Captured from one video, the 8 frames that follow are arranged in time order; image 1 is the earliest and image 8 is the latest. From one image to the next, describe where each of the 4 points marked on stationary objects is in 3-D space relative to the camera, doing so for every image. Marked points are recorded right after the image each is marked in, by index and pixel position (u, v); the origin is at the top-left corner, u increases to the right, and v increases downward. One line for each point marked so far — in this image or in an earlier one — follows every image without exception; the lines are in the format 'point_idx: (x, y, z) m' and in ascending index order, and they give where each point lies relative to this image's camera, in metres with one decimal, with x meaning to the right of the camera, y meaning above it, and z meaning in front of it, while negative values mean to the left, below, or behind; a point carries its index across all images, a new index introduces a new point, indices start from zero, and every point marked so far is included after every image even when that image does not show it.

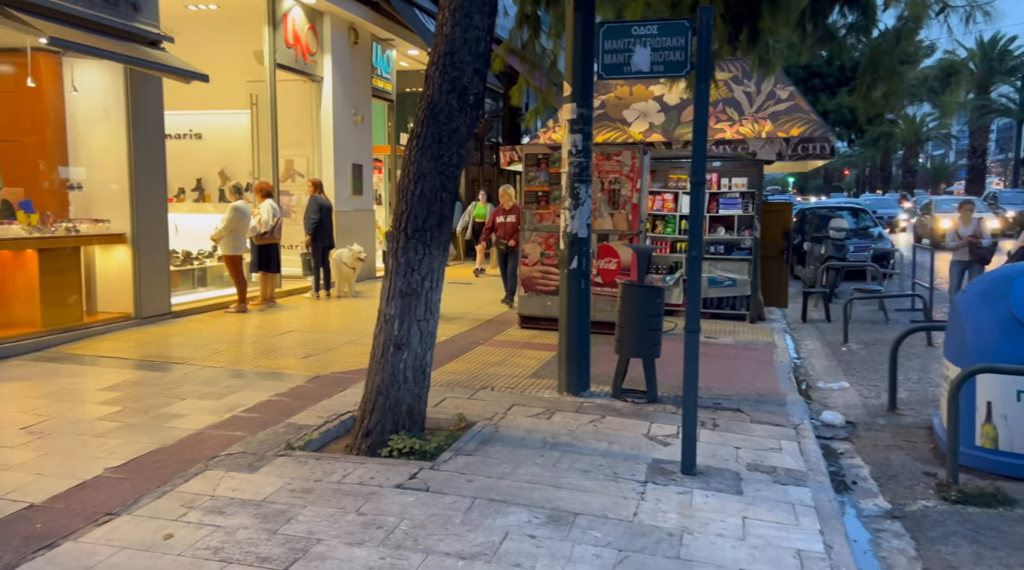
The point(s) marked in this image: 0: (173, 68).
0: (-3.5, +2.2, +8.5) m
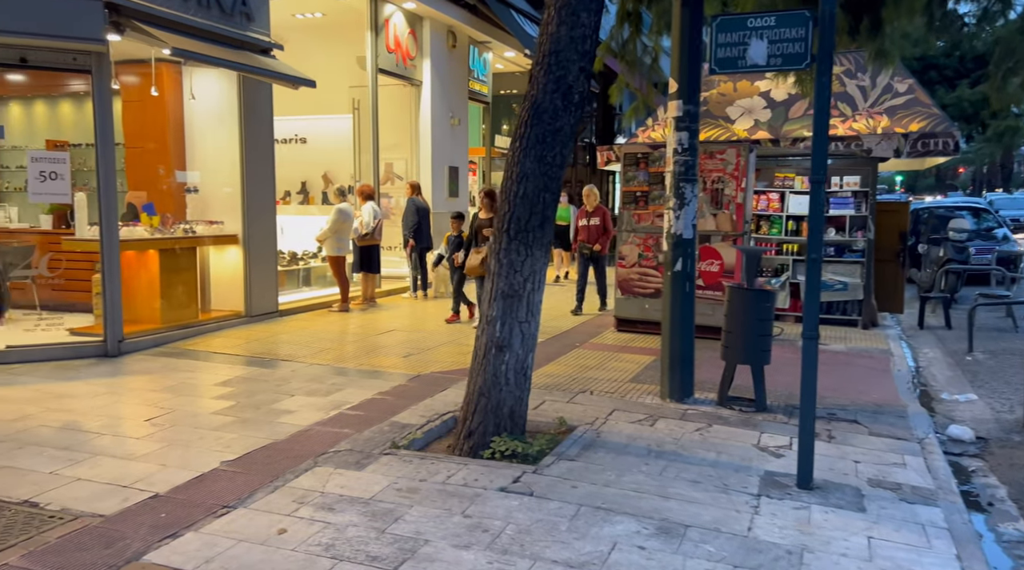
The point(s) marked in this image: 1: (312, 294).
0: (-2.4, +2.2, +8.8) m
1: (-2.8, -0.1, +11.6) m
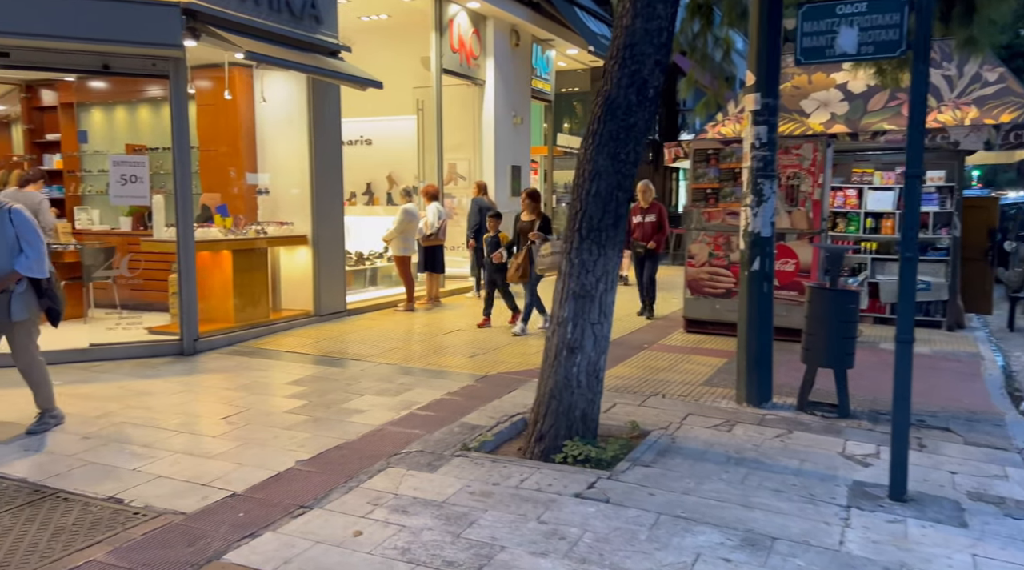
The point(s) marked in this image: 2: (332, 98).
0: (-1.7, +2.2, +8.9) m
1: (-1.9, -0.1, +11.7) m
2: (-2.1, +2.1, +9.5) m
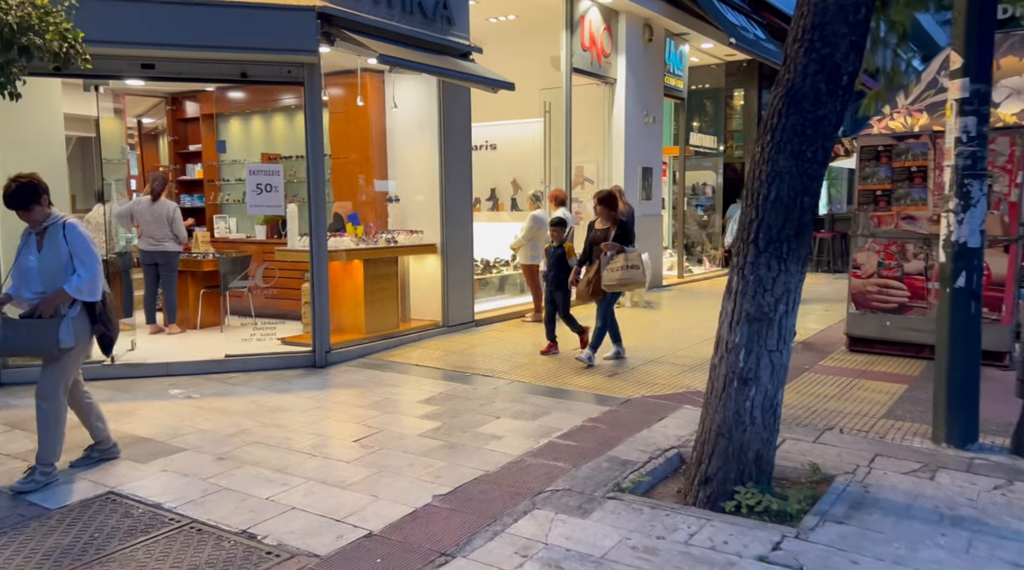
0: (-0.3, +2.1, +8.5) m
1: (-0.1, -0.2, +11.3) m
2: (-0.5, +2.0, +9.2) m
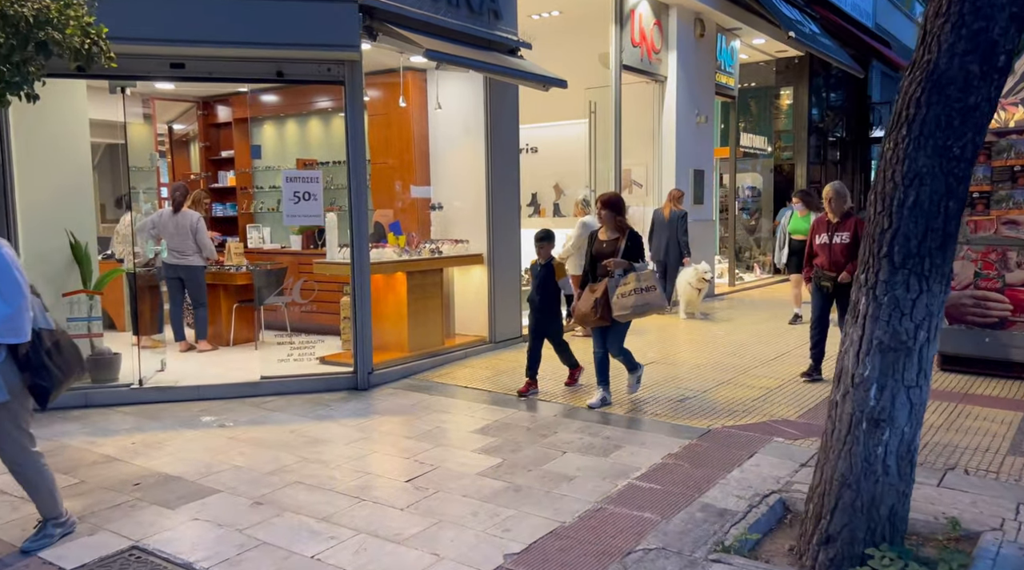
0: (+0.2, +2.0, +7.9) m
1: (+0.6, -0.4, +10.7) m
2: (0.0, +1.9, +8.6) m
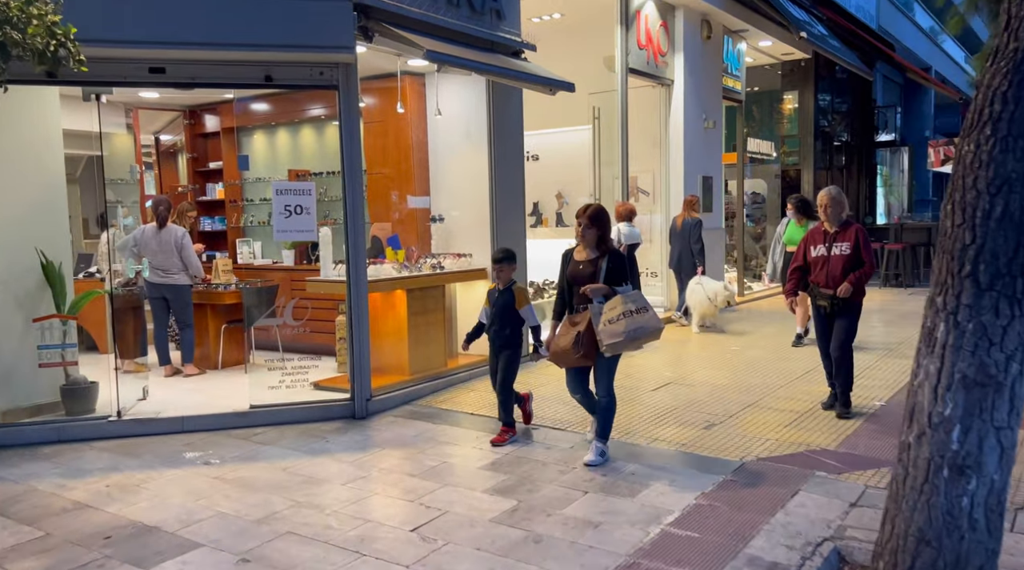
0: (+0.2, +1.9, +7.4) m
1: (+0.6, -0.5, +10.2) m
2: (0.0, +1.7, +8.1) m
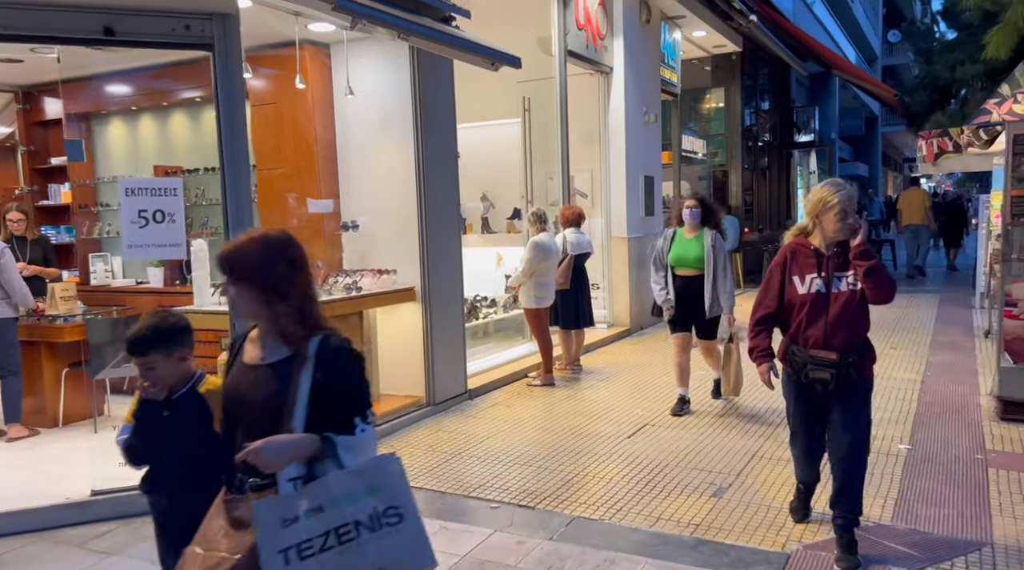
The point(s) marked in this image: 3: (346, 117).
0: (-0.2, +1.7, +5.9) m
1: (-0.2, -0.7, +8.7) m
2: (-0.5, +1.5, +6.6) m
3: (-1.3, +1.3, +6.5) m
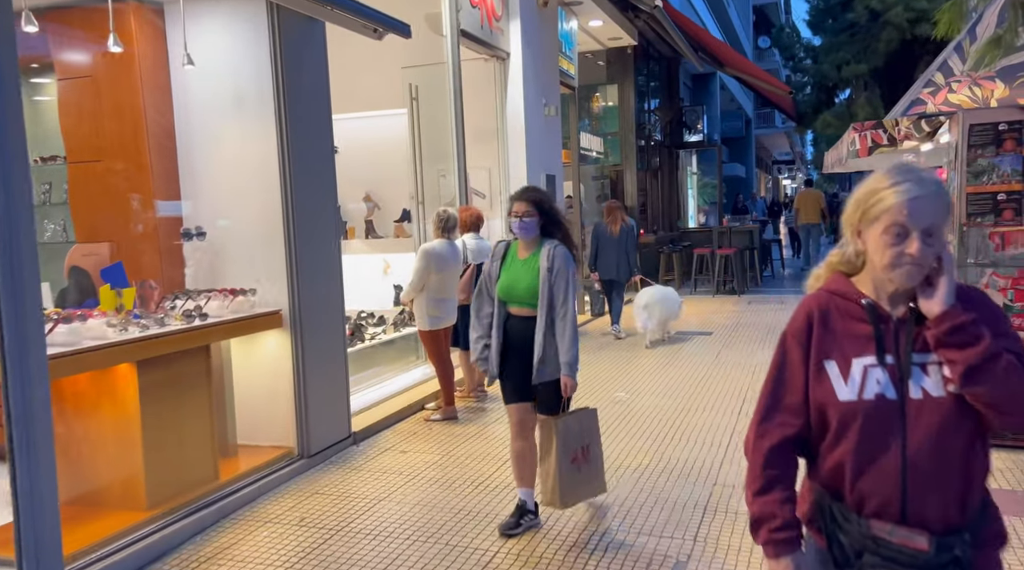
0: (-0.9, +1.6, +4.7) m
1: (-1.1, -0.9, +7.4) m
2: (-1.3, +1.4, +5.3) m
3: (-2.0, +1.2, +5.2) m
